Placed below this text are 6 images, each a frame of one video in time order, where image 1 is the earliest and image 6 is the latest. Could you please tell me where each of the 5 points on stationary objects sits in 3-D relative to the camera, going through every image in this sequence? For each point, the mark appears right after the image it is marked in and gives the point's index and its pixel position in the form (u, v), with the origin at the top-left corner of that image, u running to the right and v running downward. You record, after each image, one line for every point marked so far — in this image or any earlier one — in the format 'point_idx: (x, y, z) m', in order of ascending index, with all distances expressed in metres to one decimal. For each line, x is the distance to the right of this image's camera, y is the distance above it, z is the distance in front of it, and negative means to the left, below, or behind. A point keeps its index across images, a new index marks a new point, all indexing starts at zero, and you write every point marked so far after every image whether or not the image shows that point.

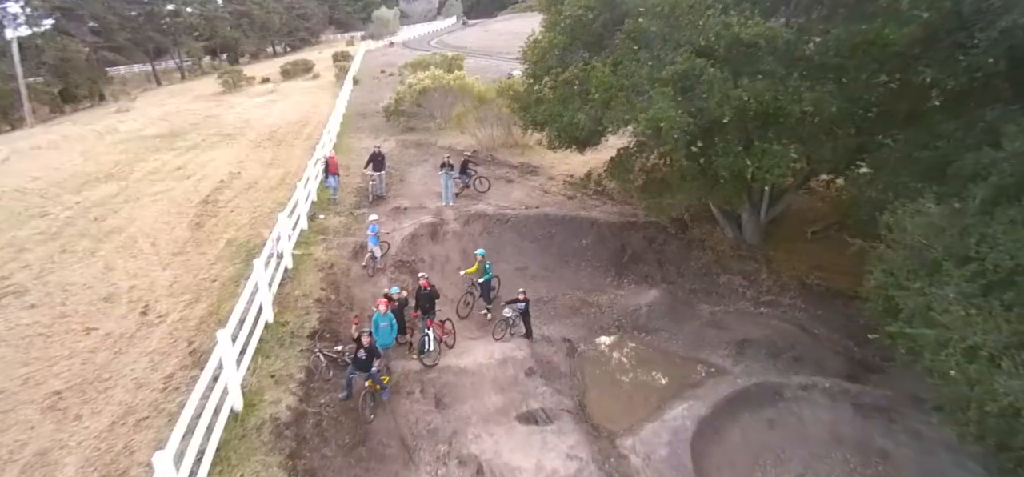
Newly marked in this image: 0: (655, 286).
0: (+4.4, -1.5, +16.7) m
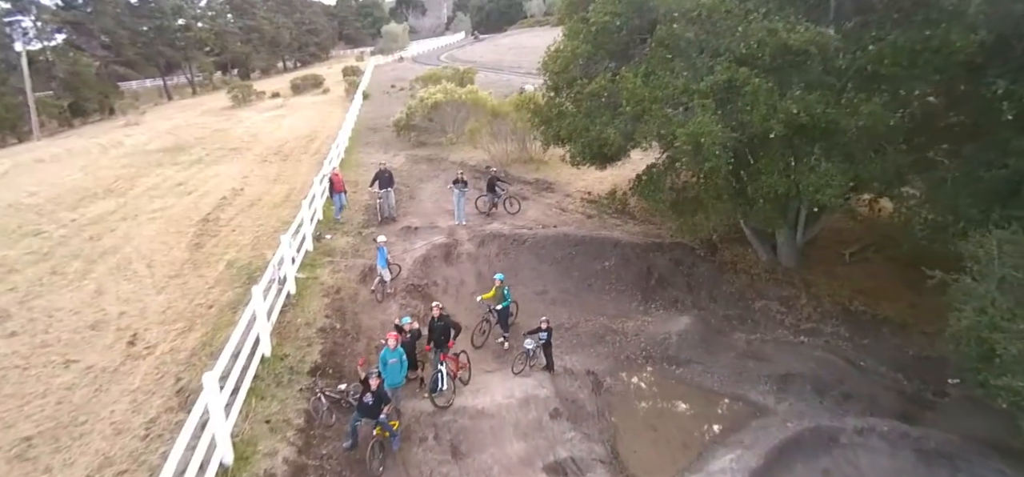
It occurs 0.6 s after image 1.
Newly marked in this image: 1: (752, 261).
0: (+4.9, -2.2, +15.5) m
1: (+7.3, -0.8, +16.9) m
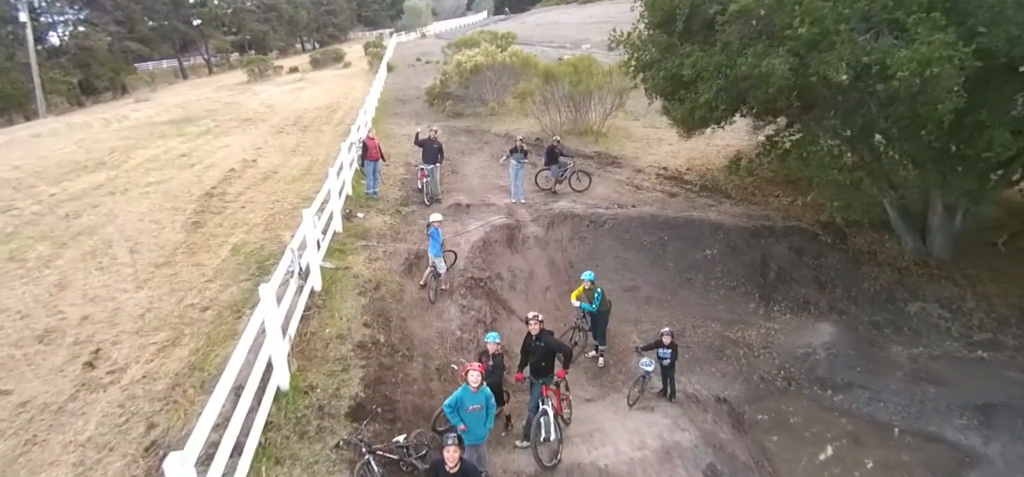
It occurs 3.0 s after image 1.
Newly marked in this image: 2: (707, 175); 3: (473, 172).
0: (+6.8, -1.8, +11.9) m
1: (+9.2, -0.4, +13.2) m
2: (+6.3, +2.0, +17.6) m
3: (-1.3, +2.2, +17.8) m
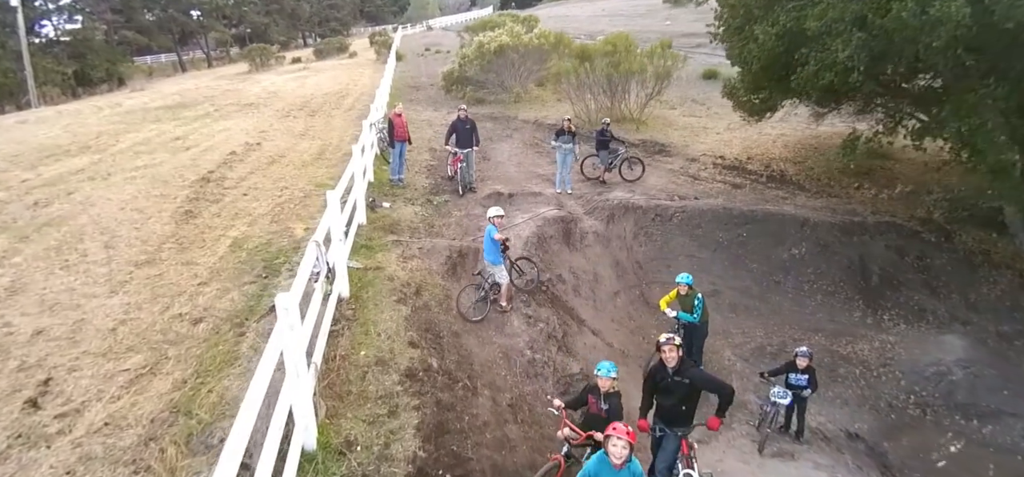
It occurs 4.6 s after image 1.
0: (+7.9, -1.7, +9.8) m
1: (+10.3, -0.3, +11.1) m
2: (+7.4, +2.0, +15.5) m
3: (-0.2, +2.3, +15.7) m
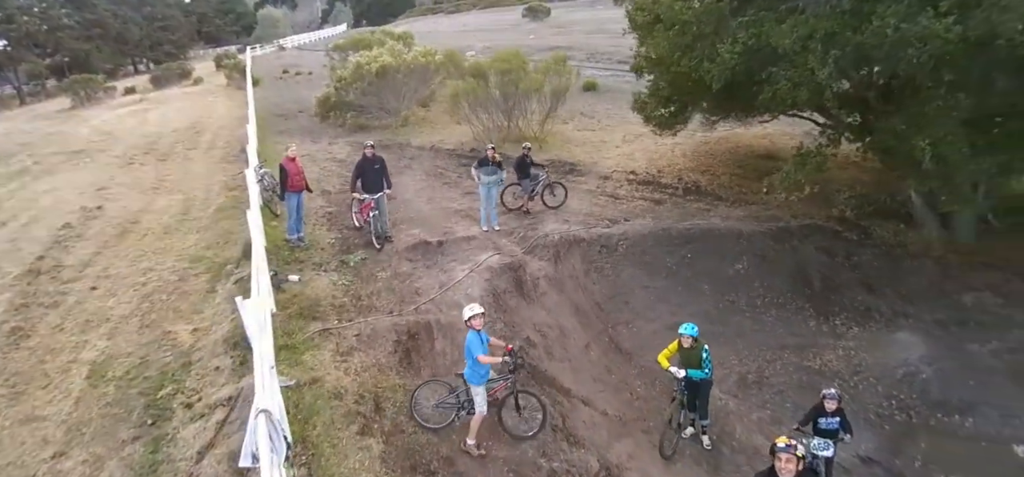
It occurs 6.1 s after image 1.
0: (+7.1, -1.7, +10.1) m
1: (+8.9, -0.1, +11.9) m
2: (+4.9, +1.8, +15.5) m
3: (-2.5, +1.1, +14.0) m
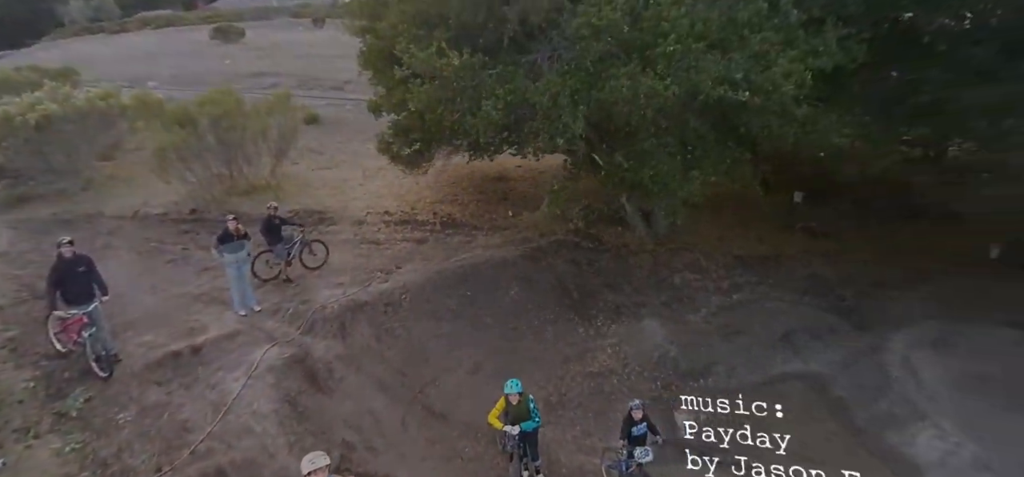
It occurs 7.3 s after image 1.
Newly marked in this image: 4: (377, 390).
0: (+2.9, -1.7, +12.1) m
1: (+3.4, +0.1, +14.5) m
2: (-2.1, +0.9, +15.9) m
3: (-7.8, -1.0, +11.2) m
4: (-2.1, -2.4, +8.6) m
